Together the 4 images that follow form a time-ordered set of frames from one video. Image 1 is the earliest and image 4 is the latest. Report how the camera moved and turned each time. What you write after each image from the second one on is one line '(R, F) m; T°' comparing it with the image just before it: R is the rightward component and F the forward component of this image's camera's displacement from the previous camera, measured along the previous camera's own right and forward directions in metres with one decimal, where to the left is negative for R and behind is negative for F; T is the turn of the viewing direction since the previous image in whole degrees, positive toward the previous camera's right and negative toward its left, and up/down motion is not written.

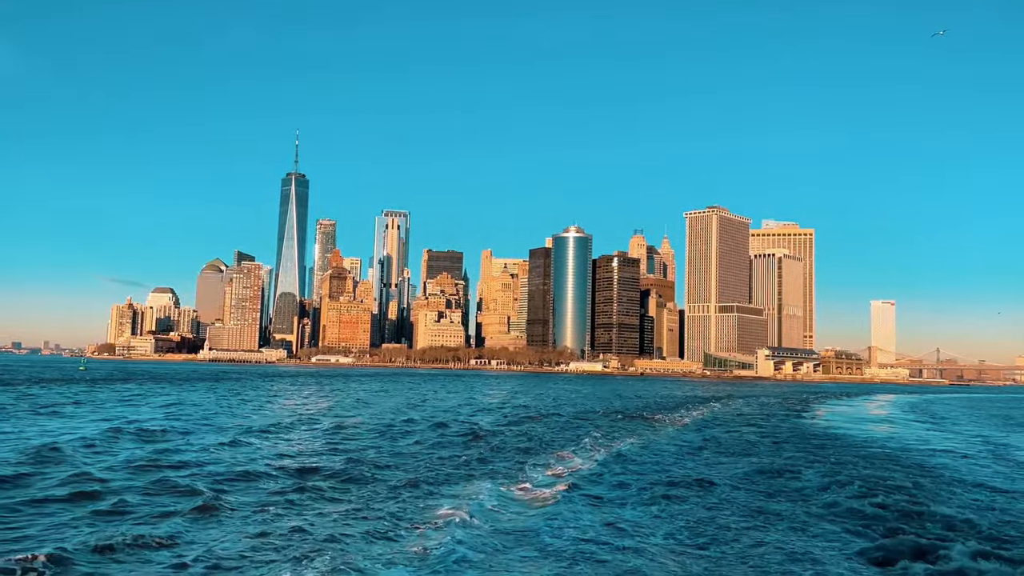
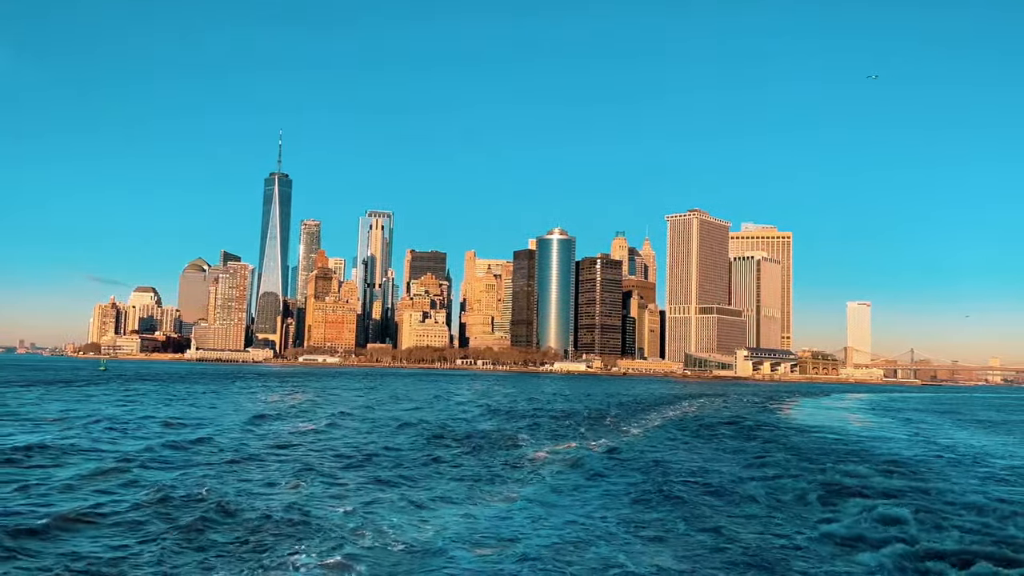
(-0.9, -3.3) m; +1°
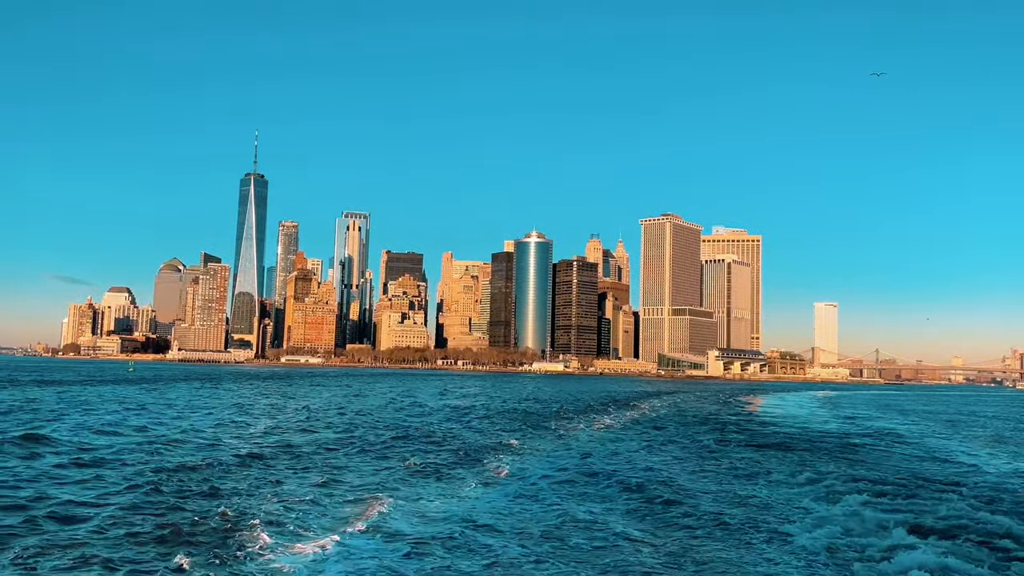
(-1.3, -5.0) m; +2°
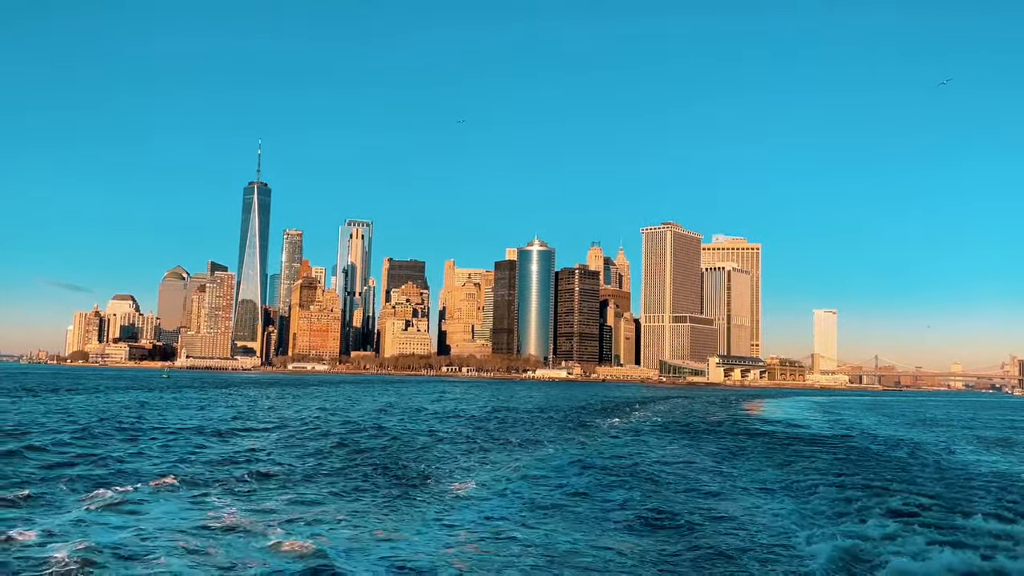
(-0.9, -3.0) m; 0°
